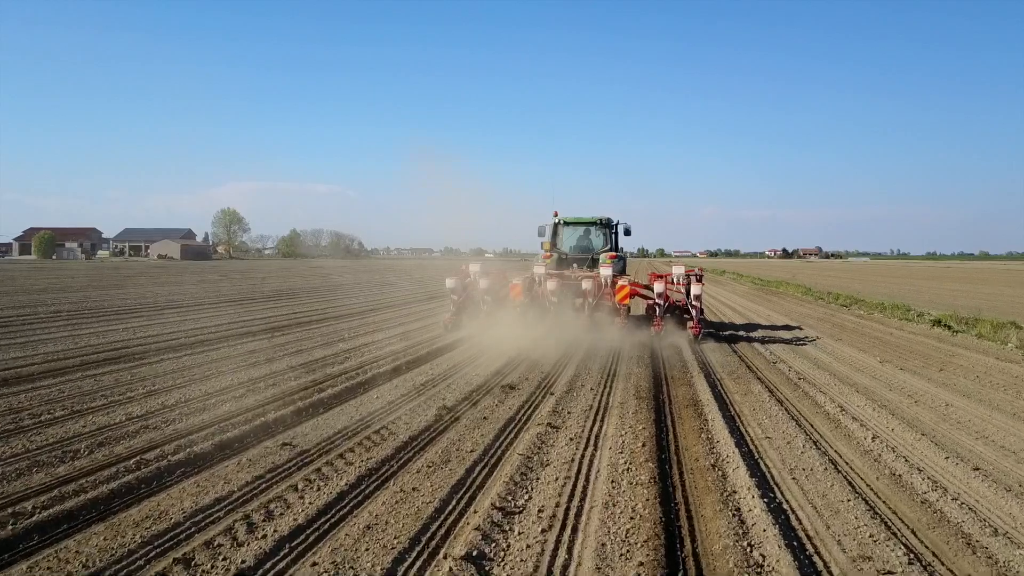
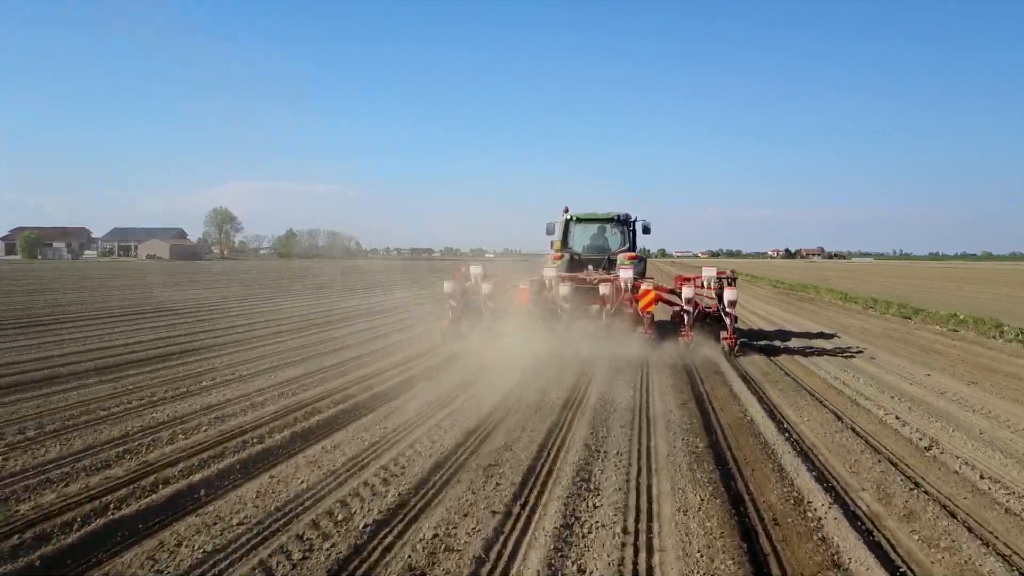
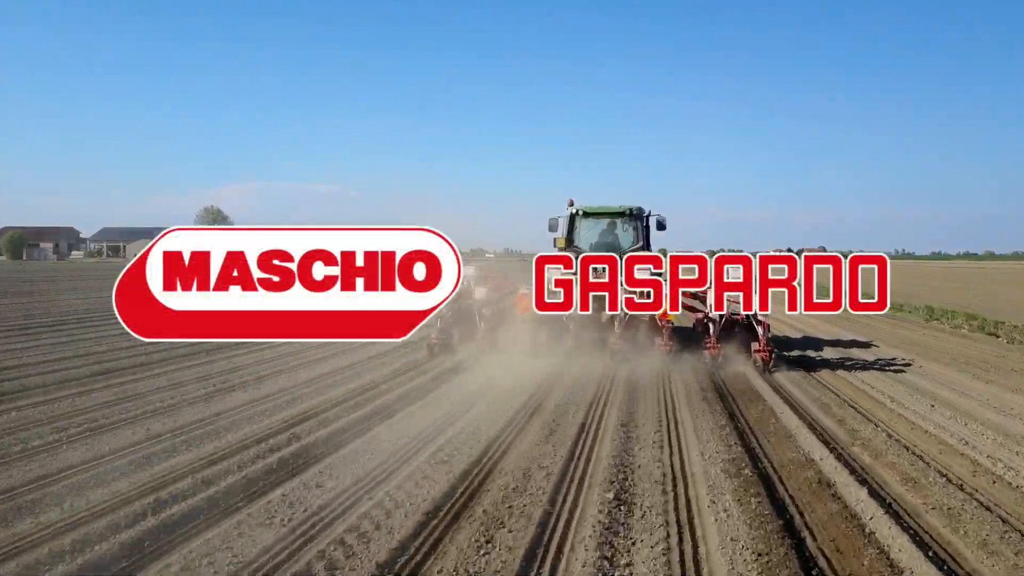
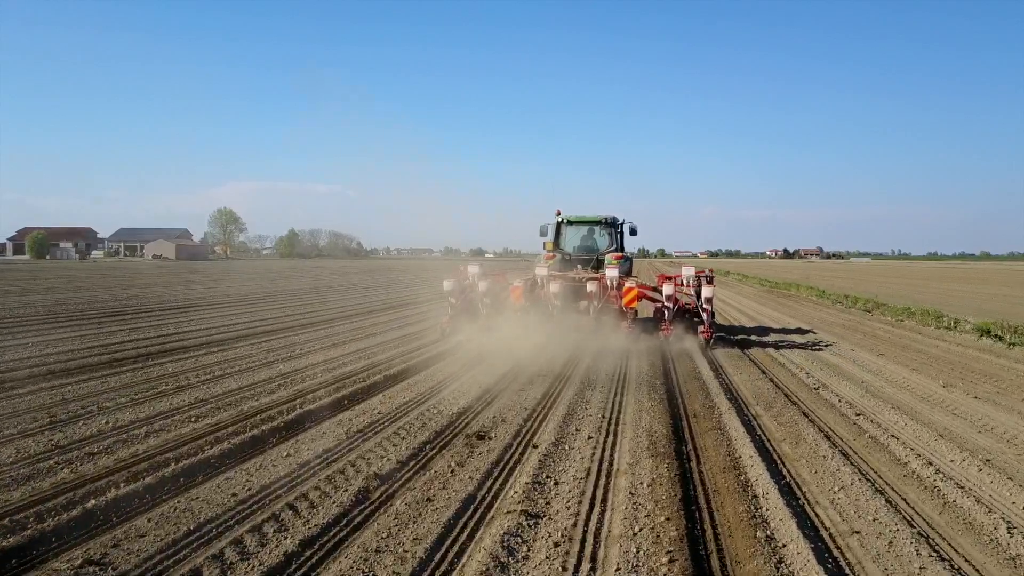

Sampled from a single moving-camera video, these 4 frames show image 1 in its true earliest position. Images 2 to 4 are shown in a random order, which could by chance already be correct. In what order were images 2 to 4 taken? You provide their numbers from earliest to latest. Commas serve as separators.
4, 2, 3
